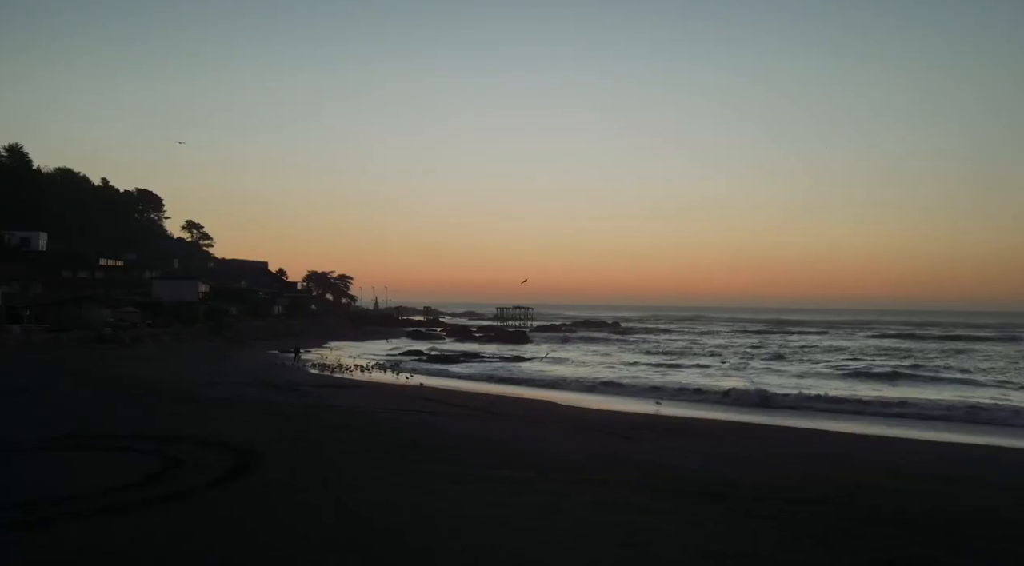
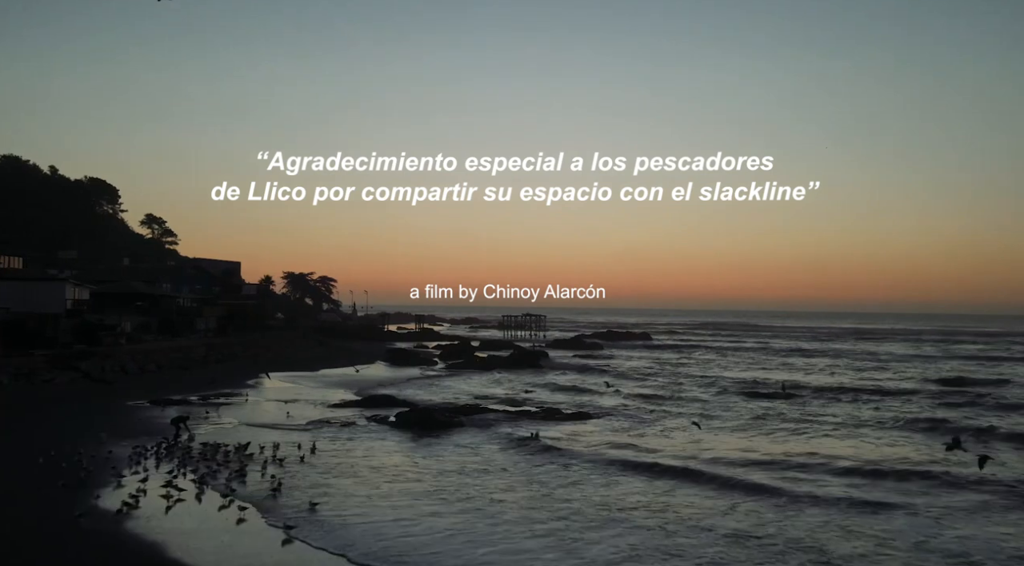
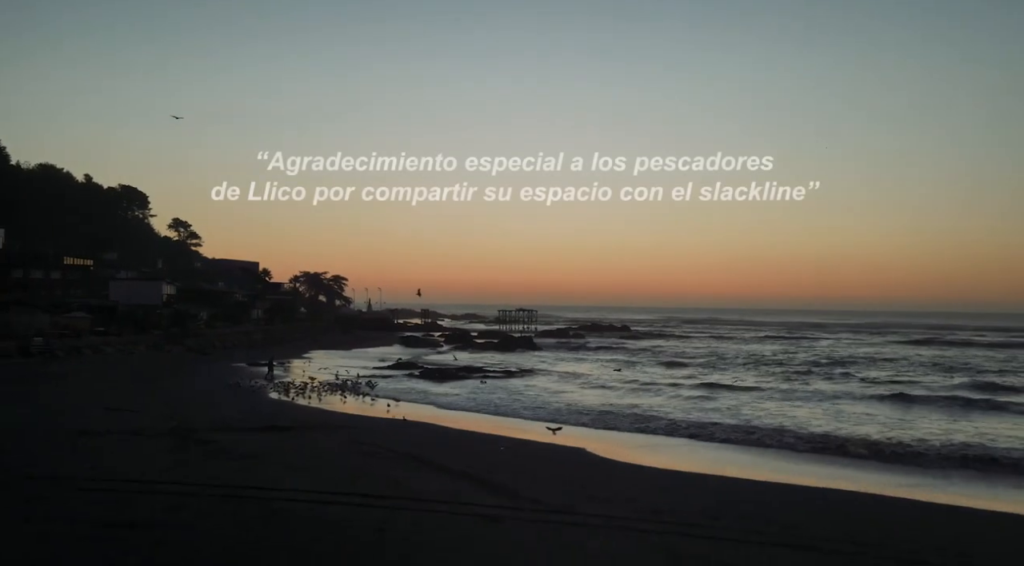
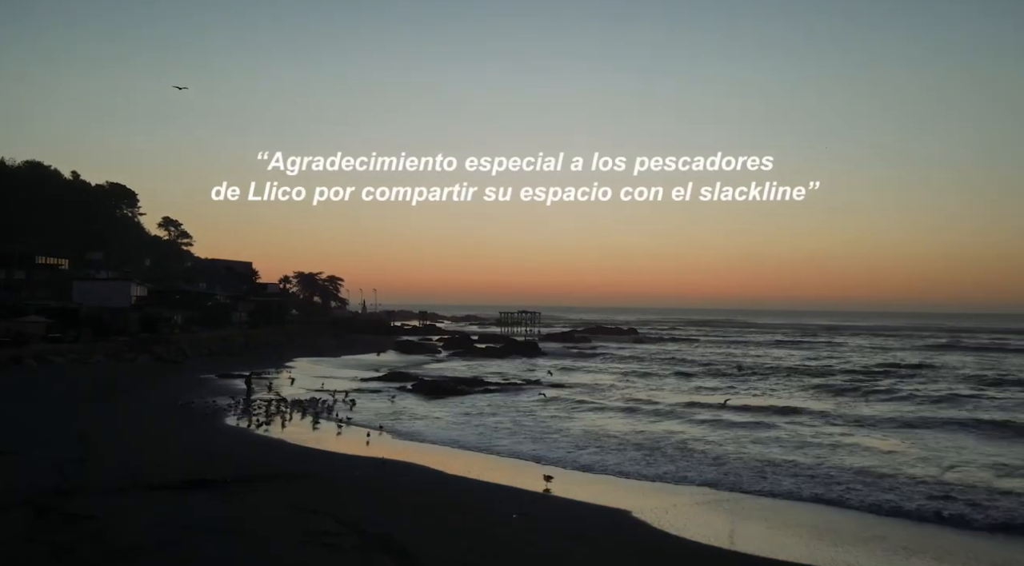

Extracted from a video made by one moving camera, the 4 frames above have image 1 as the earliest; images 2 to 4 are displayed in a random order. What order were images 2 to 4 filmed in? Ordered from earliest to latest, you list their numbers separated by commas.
3, 4, 2
